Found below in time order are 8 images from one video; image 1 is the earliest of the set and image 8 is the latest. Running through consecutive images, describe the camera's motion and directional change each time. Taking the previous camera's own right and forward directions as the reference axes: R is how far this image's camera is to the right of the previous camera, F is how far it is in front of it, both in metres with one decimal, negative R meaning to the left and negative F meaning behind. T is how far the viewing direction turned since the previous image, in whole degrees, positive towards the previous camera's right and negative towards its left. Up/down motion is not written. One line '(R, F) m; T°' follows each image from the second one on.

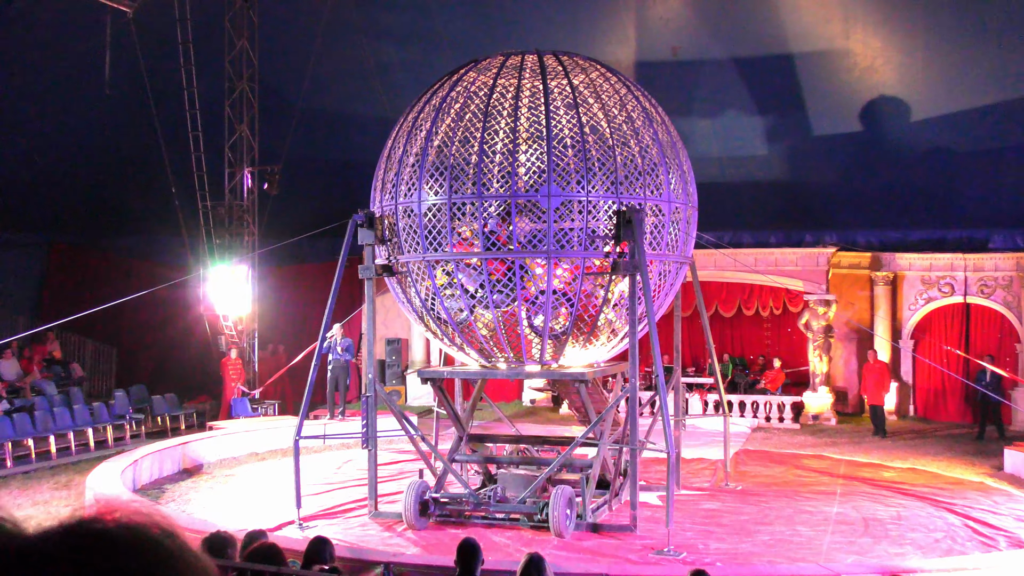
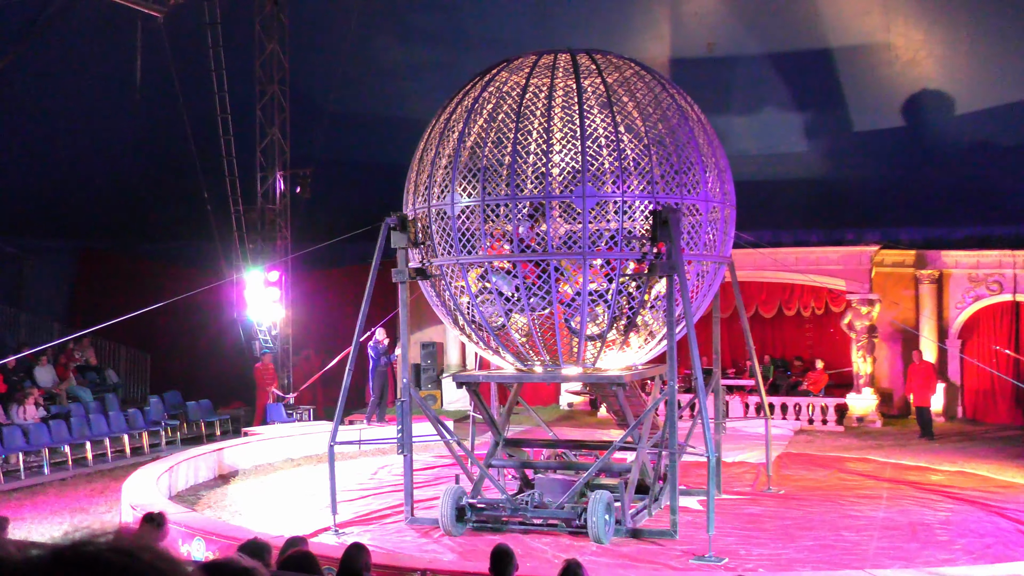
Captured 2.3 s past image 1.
(0.0, +0.1) m; -2°
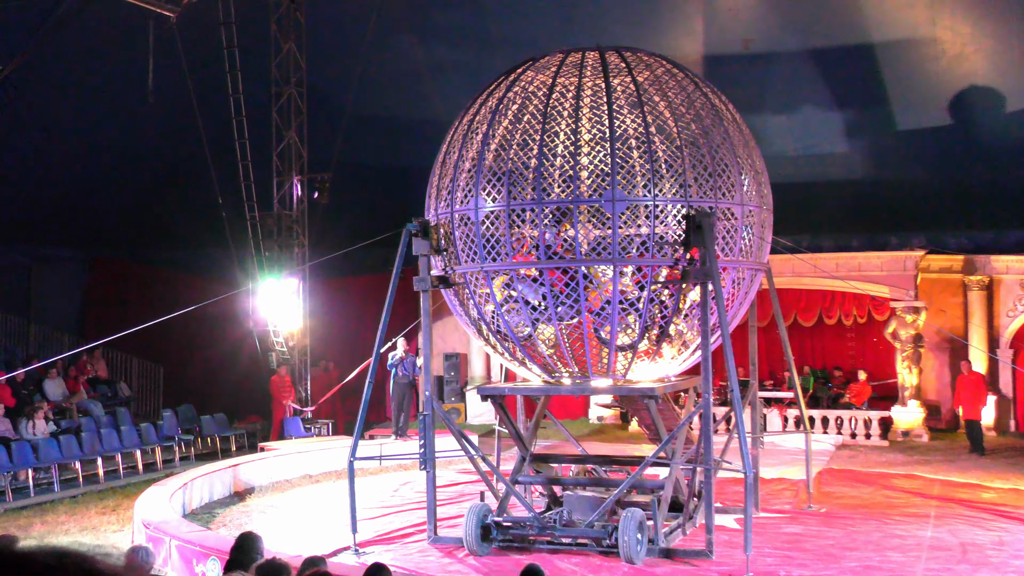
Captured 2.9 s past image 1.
(0.0, +0.3) m; -1°
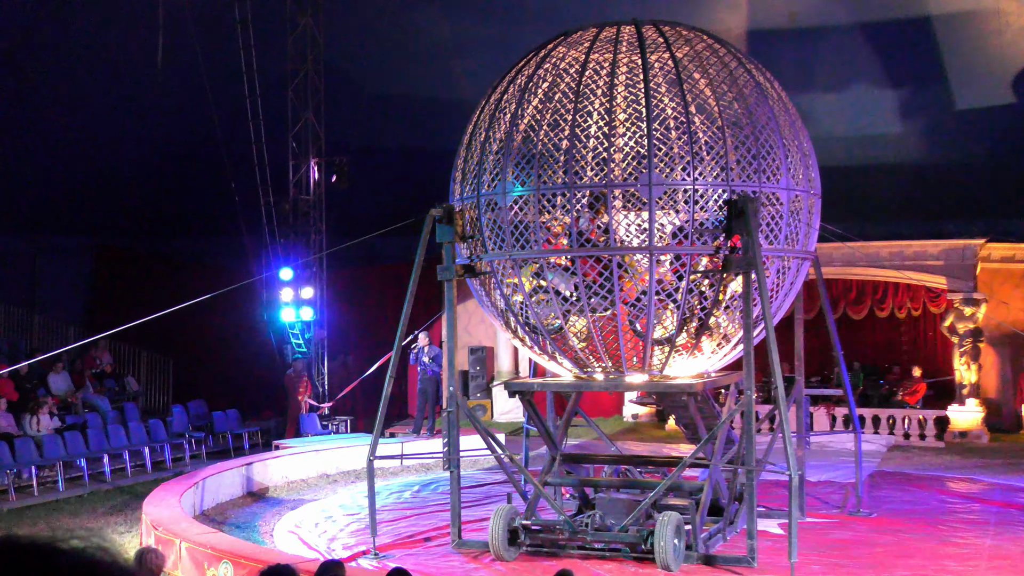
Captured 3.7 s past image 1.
(0.0, +0.5) m; -2°
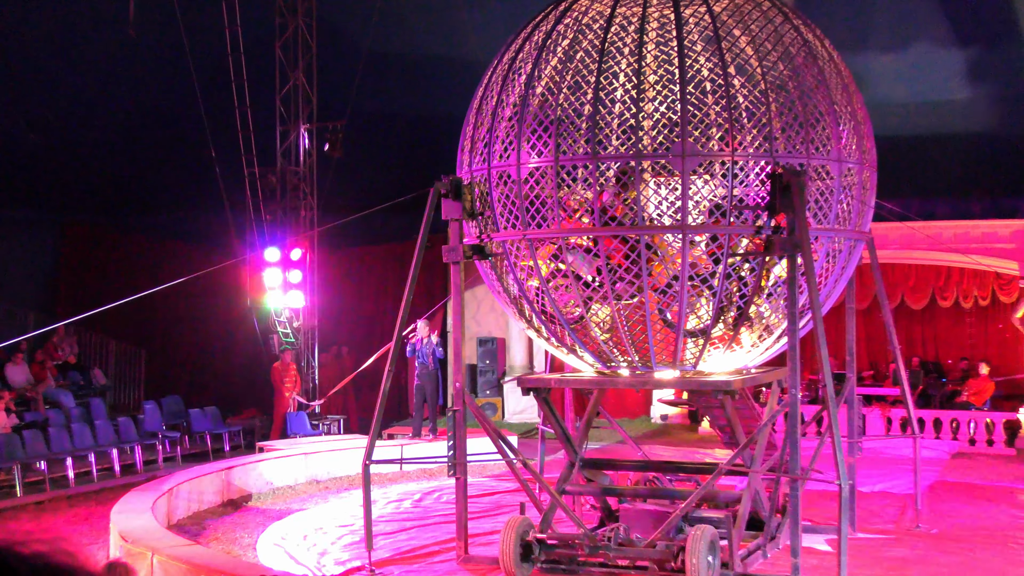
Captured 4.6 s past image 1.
(0.0, +0.8) m; -1°
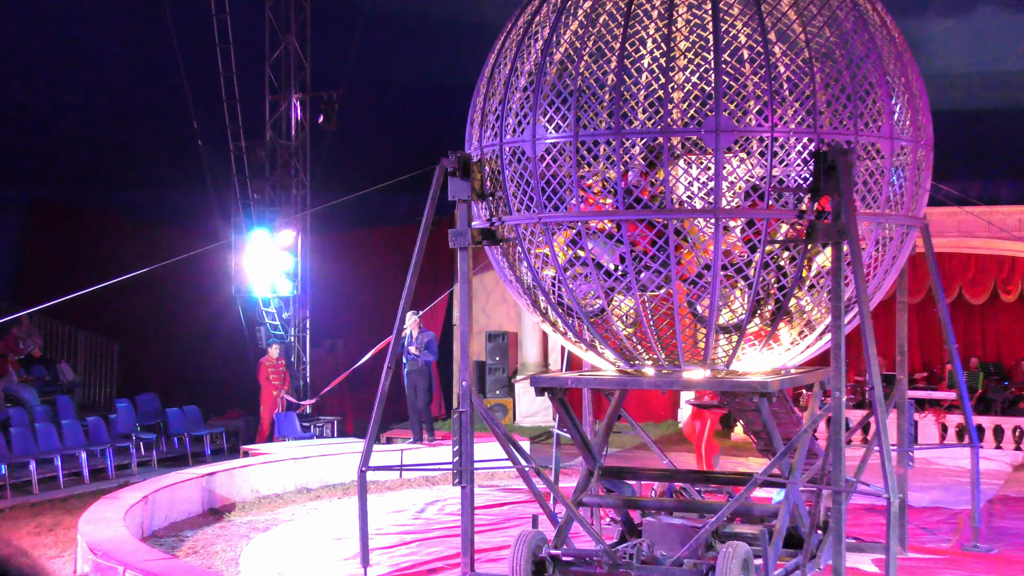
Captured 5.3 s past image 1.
(0.0, +0.6) m; -1°
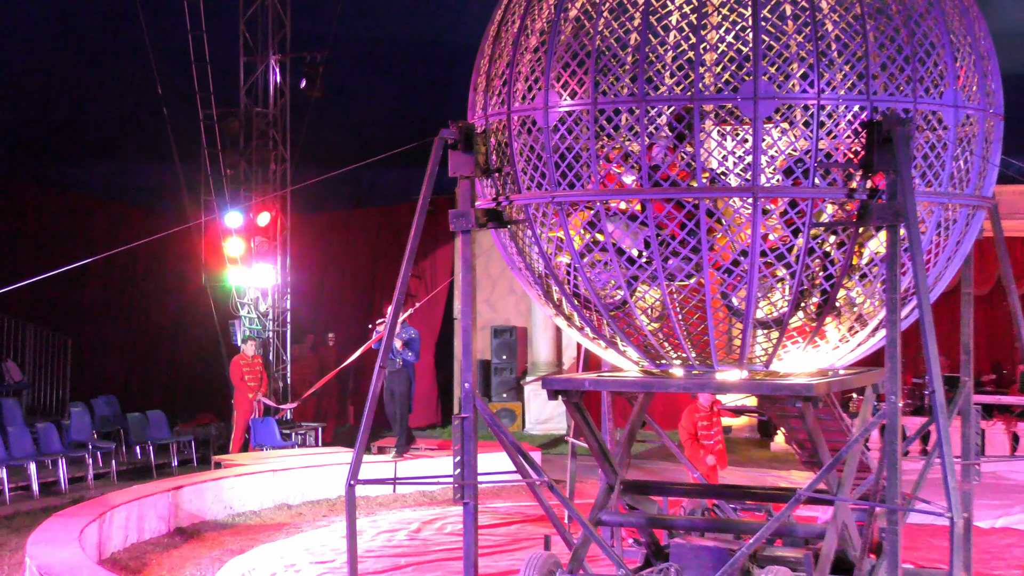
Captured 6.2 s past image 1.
(0.0, +0.7) m; -1°
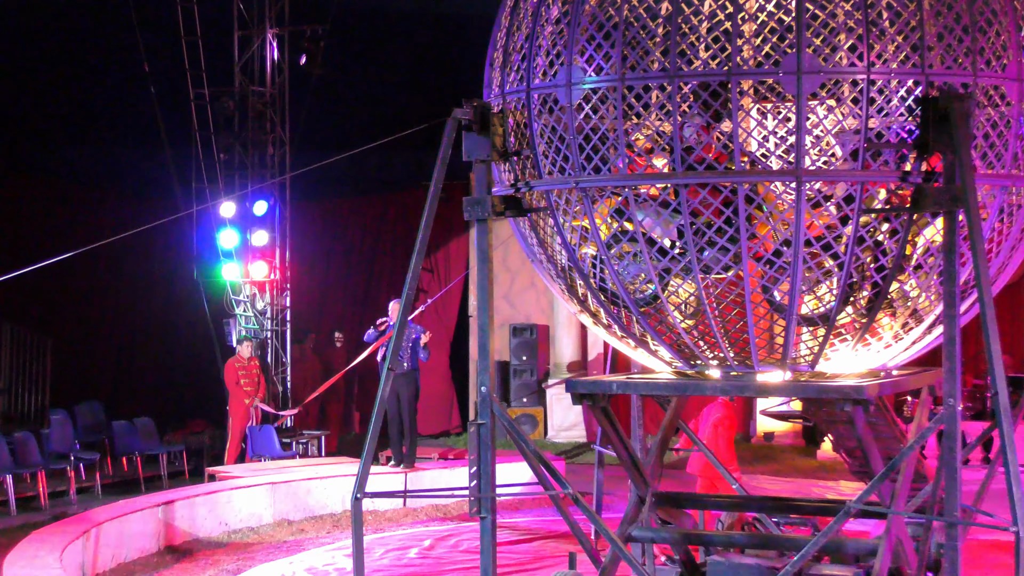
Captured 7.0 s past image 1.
(0.0, +0.5) m; -1°
